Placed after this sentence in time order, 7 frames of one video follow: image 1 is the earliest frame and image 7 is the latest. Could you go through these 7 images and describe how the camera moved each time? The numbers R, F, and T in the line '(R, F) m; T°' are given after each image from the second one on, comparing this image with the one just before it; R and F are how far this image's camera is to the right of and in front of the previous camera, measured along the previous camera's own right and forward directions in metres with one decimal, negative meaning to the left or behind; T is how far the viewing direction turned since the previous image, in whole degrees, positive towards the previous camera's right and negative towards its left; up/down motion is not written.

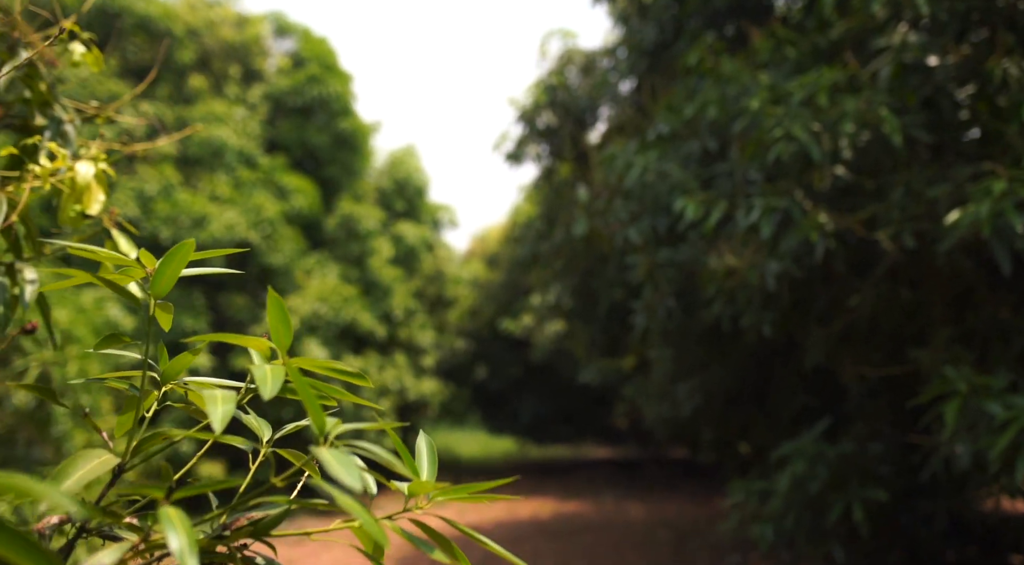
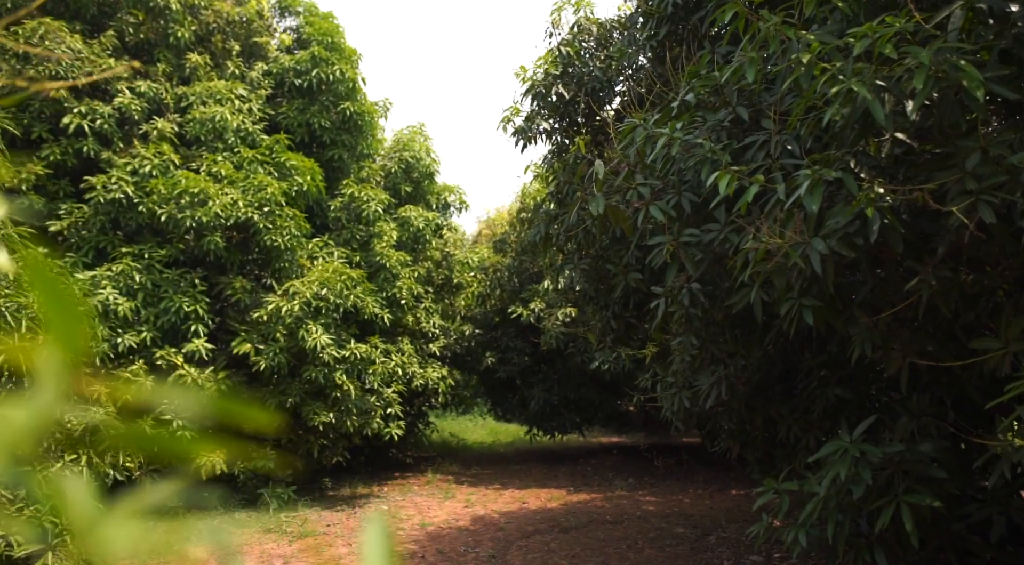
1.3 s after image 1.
(0.0, +0.3) m; -1°
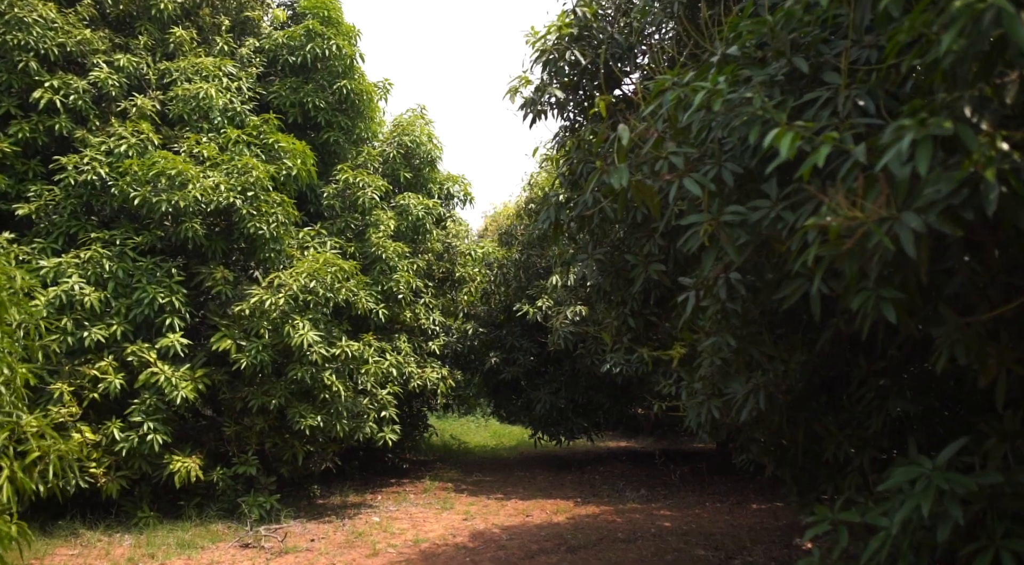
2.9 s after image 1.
(0.0, +0.6) m; 0°
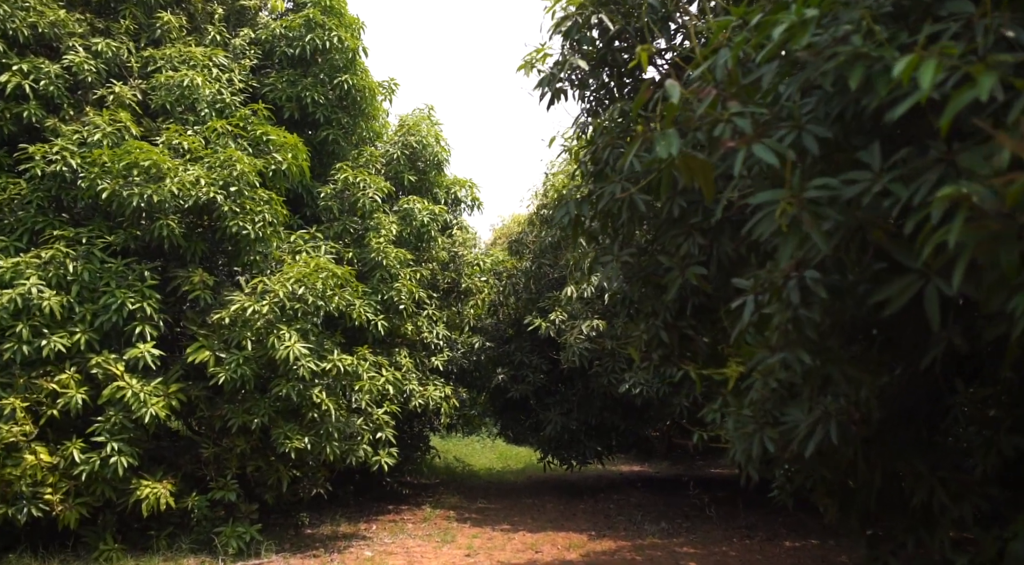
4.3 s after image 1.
(0.0, +0.7) m; -1°
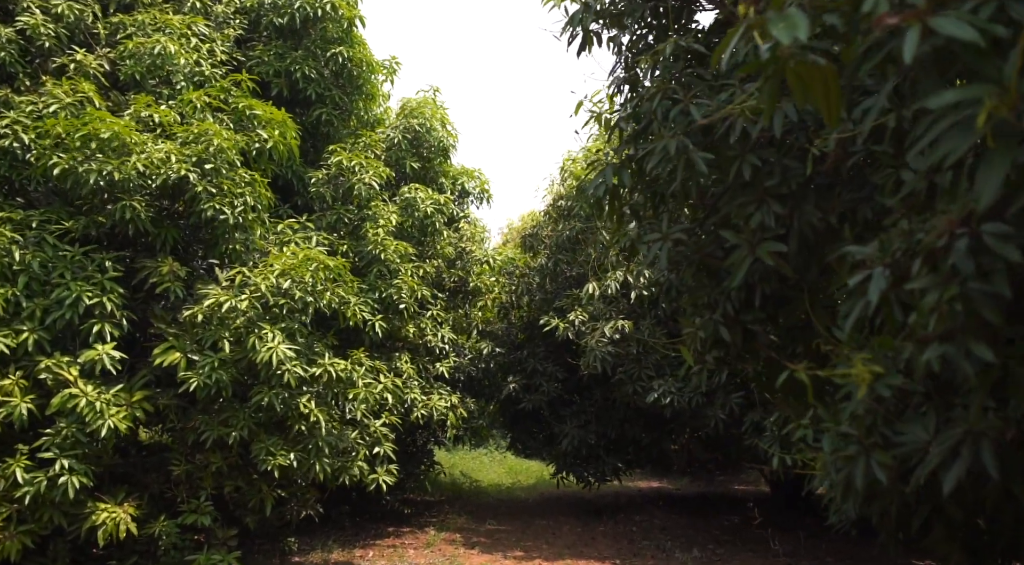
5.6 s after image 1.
(-0.1, +0.8) m; 0°
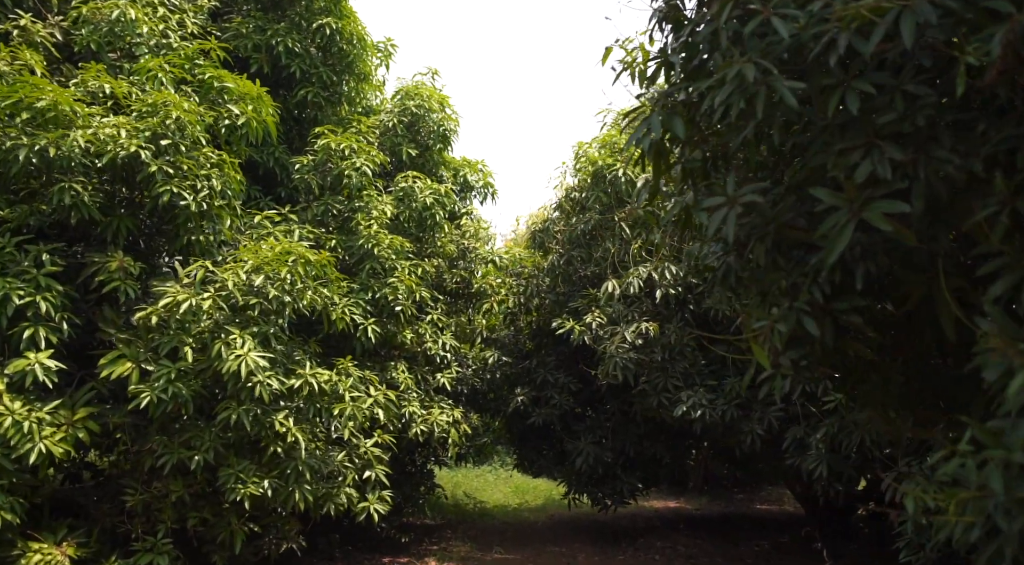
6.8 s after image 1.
(-0.1, +0.8) m; 0°
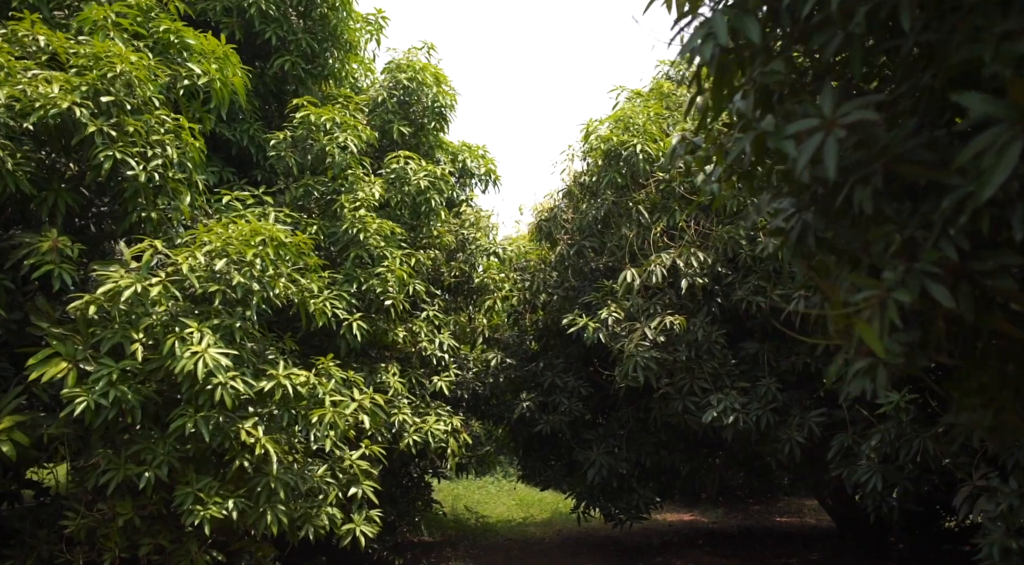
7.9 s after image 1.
(0.0, +0.7) m; 0°
